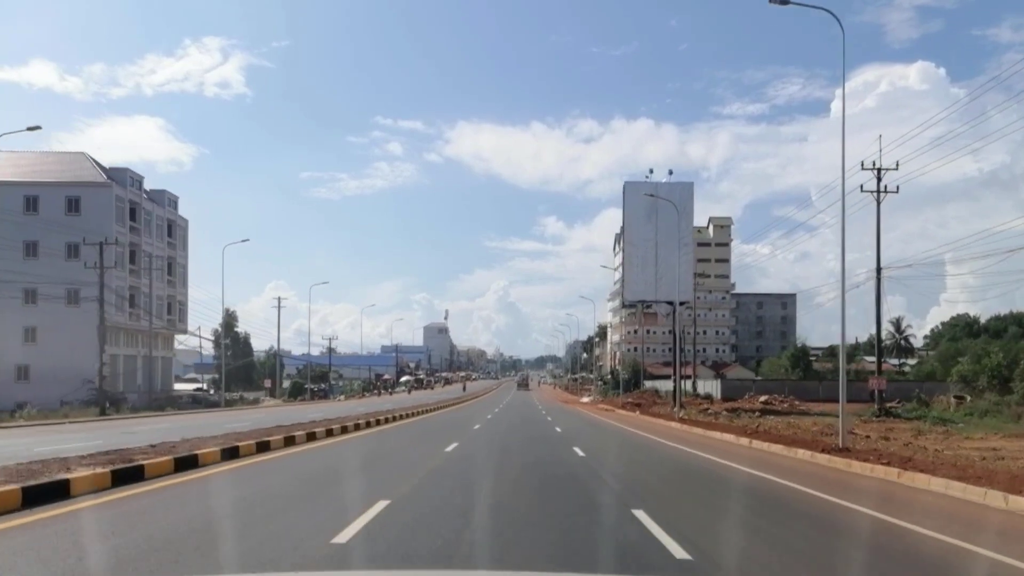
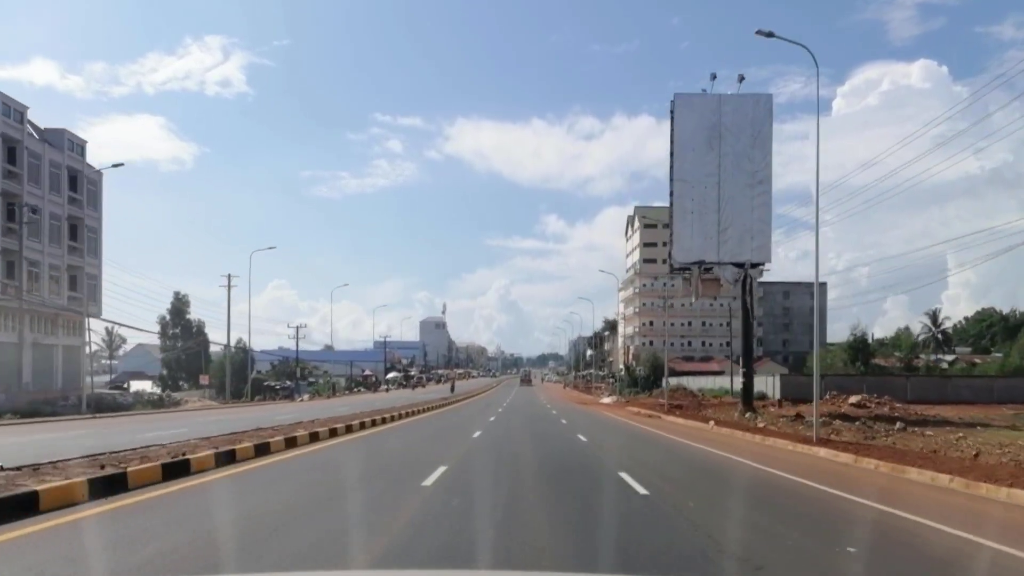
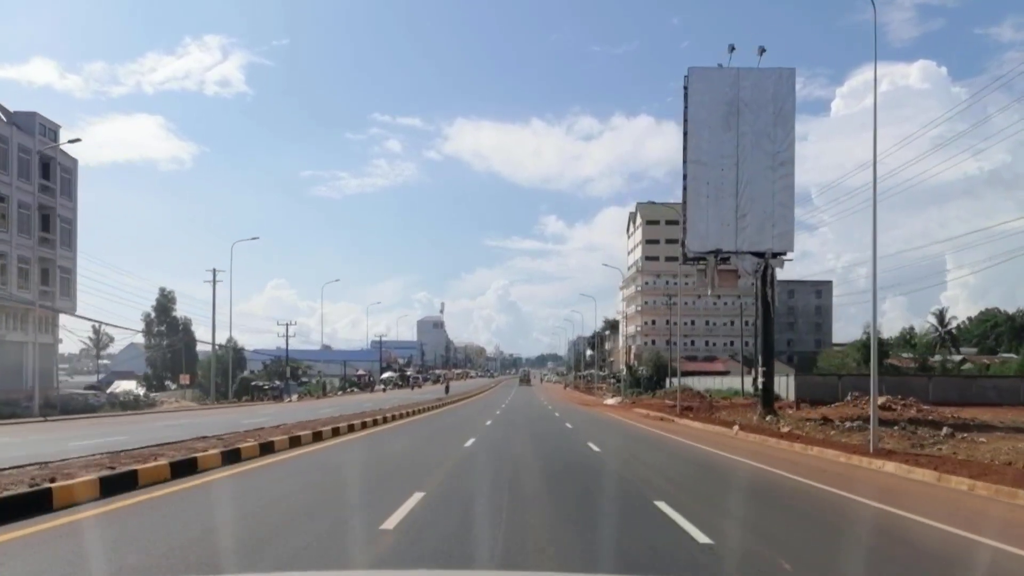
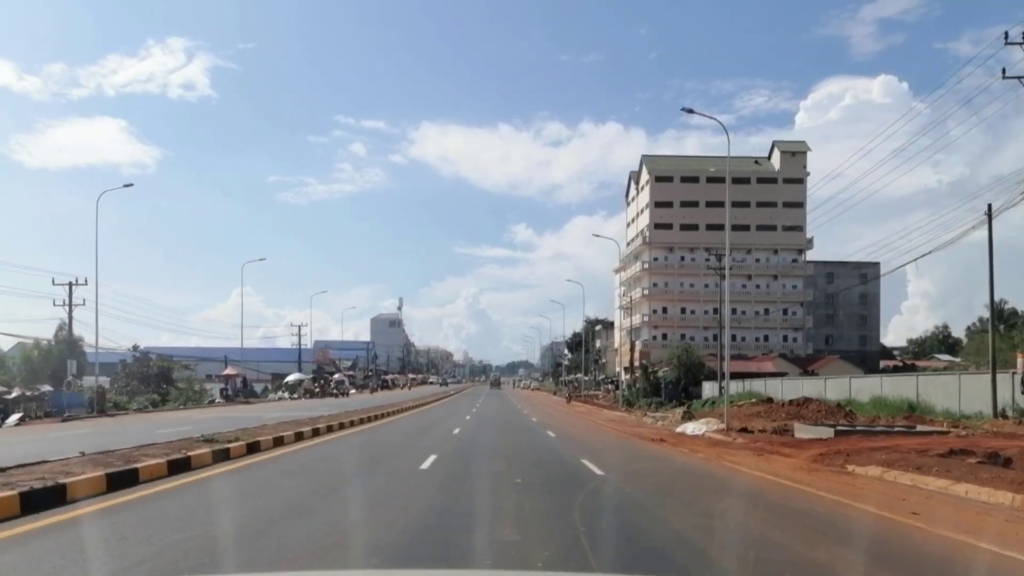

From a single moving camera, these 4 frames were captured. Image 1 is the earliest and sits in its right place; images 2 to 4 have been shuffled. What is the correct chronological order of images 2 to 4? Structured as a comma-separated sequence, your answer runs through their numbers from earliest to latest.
2, 3, 4
